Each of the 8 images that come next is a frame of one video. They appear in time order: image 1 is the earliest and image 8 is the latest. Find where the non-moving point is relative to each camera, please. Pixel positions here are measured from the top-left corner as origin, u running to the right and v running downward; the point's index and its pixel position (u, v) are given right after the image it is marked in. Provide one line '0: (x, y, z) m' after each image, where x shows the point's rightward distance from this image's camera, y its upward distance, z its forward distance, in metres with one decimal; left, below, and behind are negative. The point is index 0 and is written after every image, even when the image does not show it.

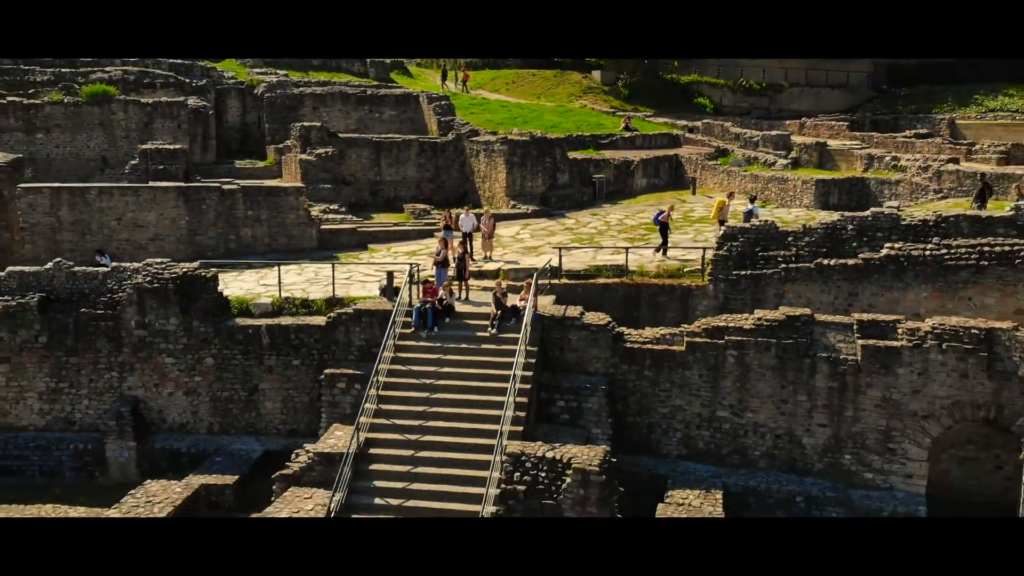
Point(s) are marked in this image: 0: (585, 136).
0: (+1.7, +3.5, +17.1) m
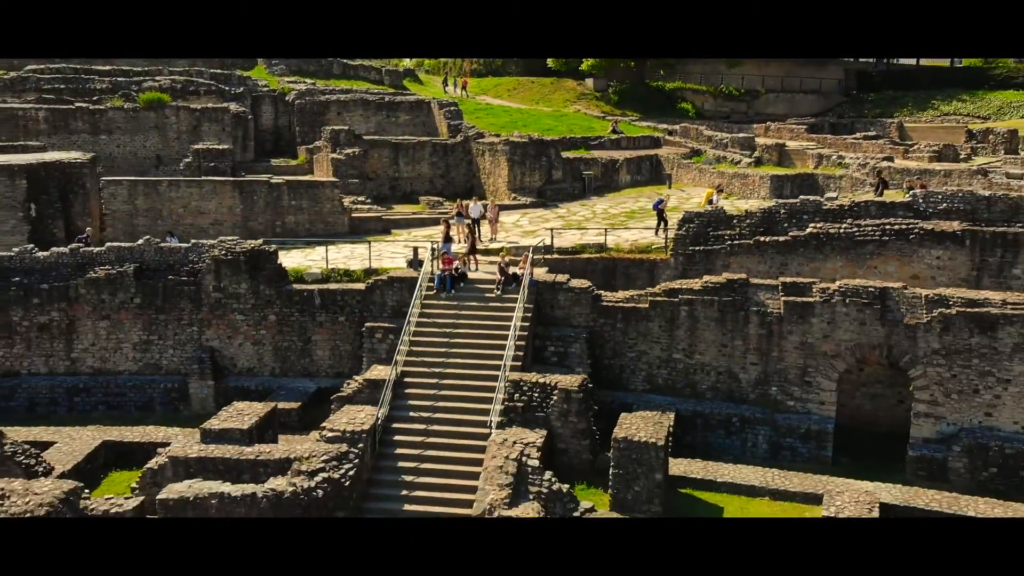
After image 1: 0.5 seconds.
0: (+1.7, +3.9, +19.4) m
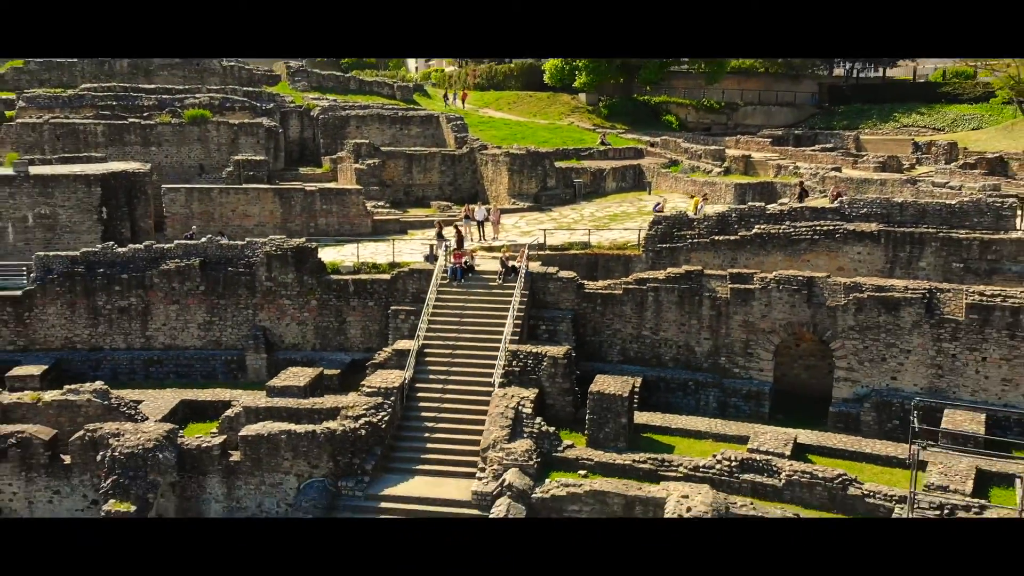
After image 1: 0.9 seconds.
0: (+1.7, +4.0, +21.8) m
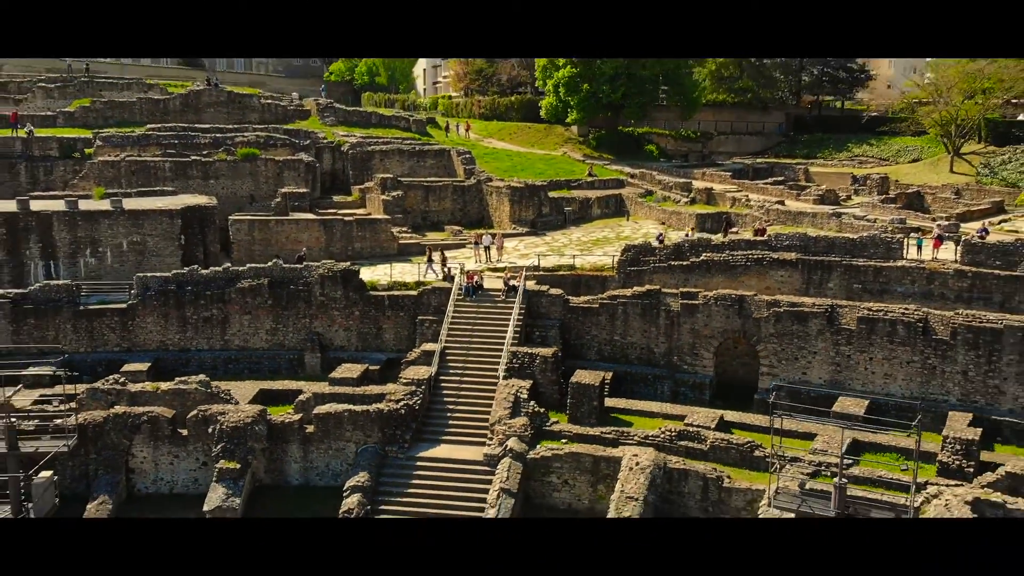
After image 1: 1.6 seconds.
0: (+1.7, +3.7, +25.5) m
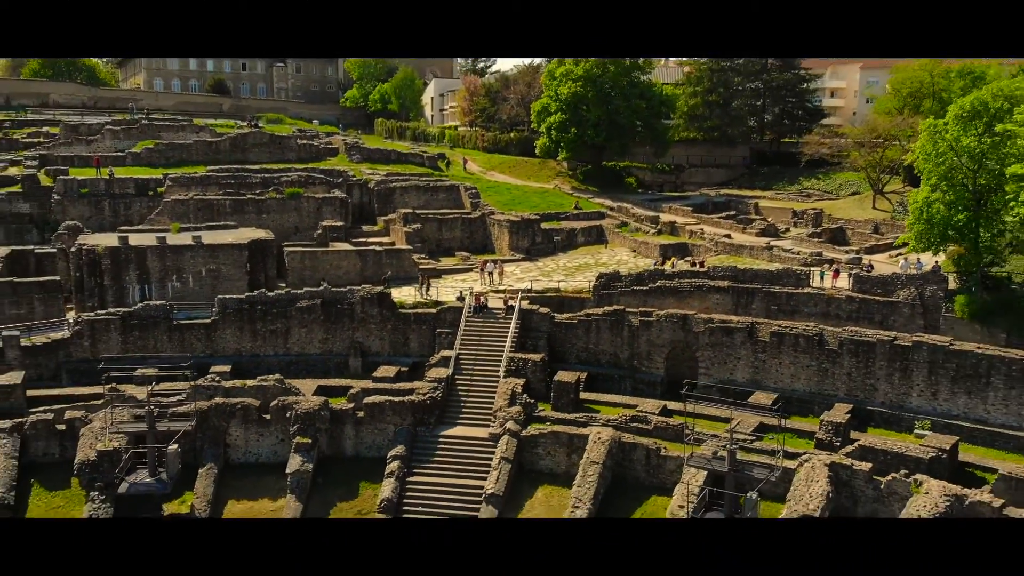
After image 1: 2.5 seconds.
0: (+1.7, +3.1, +30.6) m
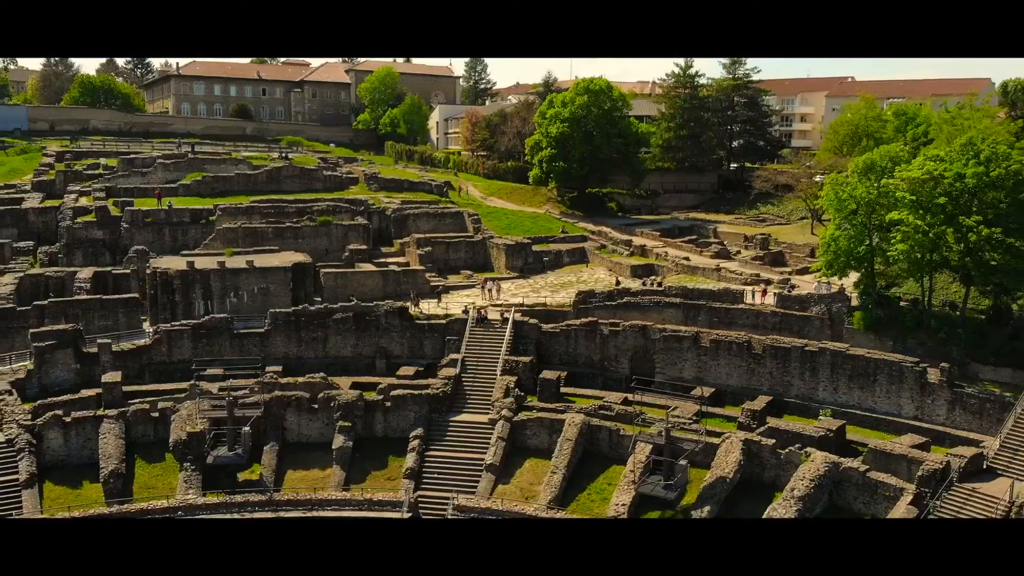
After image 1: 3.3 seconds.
0: (+1.5, +2.5, +36.0) m
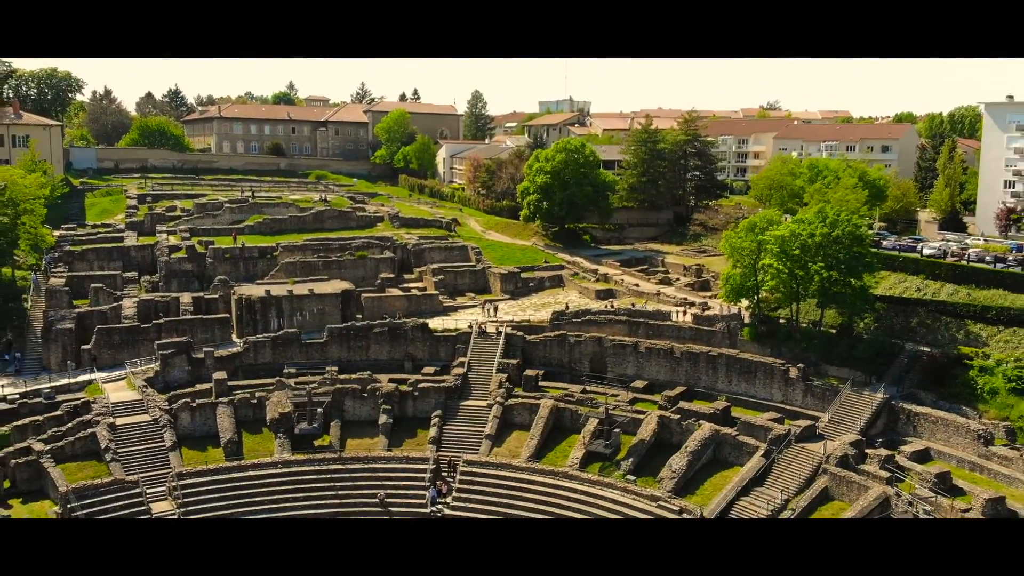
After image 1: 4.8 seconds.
0: (+1.1, +1.3, +46.5) m
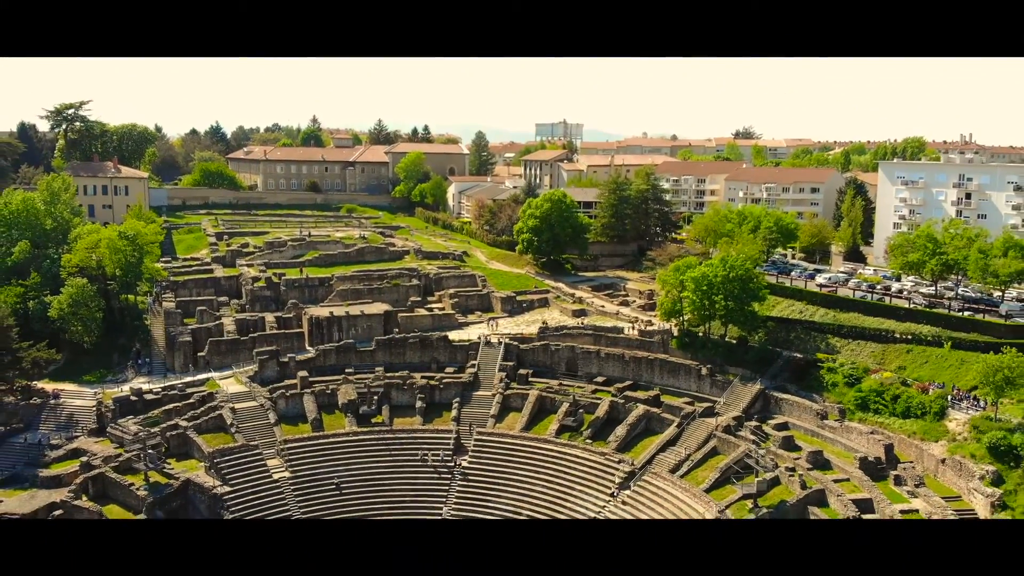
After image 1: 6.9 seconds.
0: (+0.9, -0.3, +61.5) m
